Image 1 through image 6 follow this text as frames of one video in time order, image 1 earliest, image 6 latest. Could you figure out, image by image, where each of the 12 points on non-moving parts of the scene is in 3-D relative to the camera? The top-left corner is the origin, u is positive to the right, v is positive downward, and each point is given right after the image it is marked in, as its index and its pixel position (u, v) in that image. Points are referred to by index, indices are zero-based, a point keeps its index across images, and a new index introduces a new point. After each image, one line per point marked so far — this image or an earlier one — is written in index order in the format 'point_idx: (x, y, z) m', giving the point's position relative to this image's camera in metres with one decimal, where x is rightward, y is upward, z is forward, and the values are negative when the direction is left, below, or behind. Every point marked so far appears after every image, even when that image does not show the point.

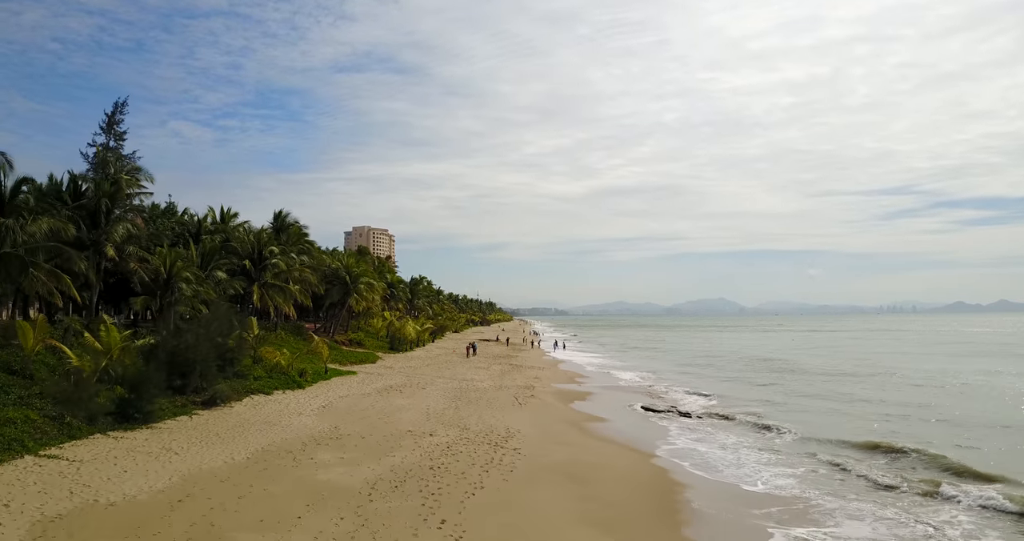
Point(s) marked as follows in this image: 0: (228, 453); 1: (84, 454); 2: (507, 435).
0: (-6.6, -4.3, +14.0) m
1: (-9.0, -3.8, +12.5) m
2: (-0.1, -5.1, +18.4) m
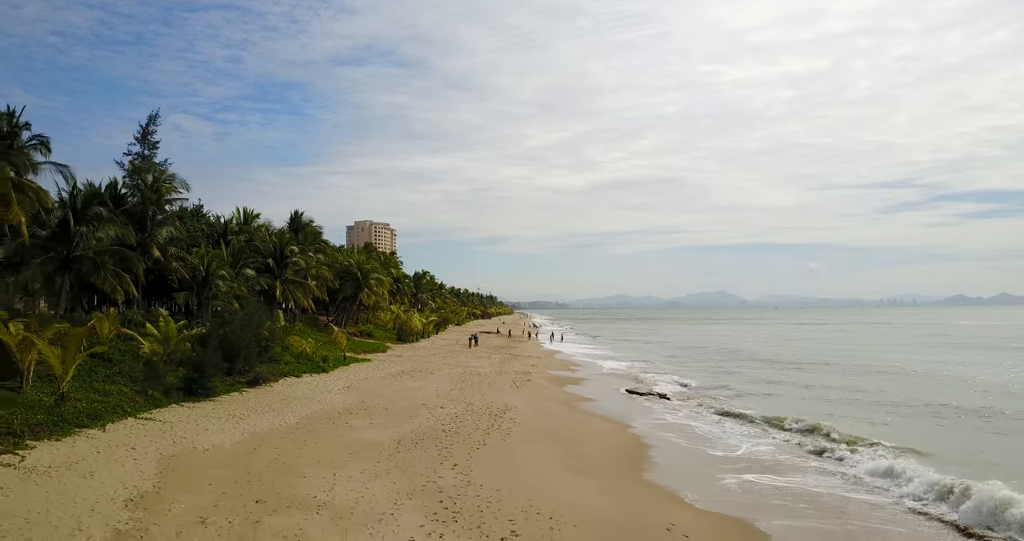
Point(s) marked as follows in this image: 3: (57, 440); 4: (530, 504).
0: (-6.7, -4.3, +17.4) m
1: (-9.1, -3.9, +15.8) m
2: (-0.2, -5.1, +21.7) m
3: (-9.8, -3.6, +12.8) m
4: (+0.3, -4.5, +11.5) m
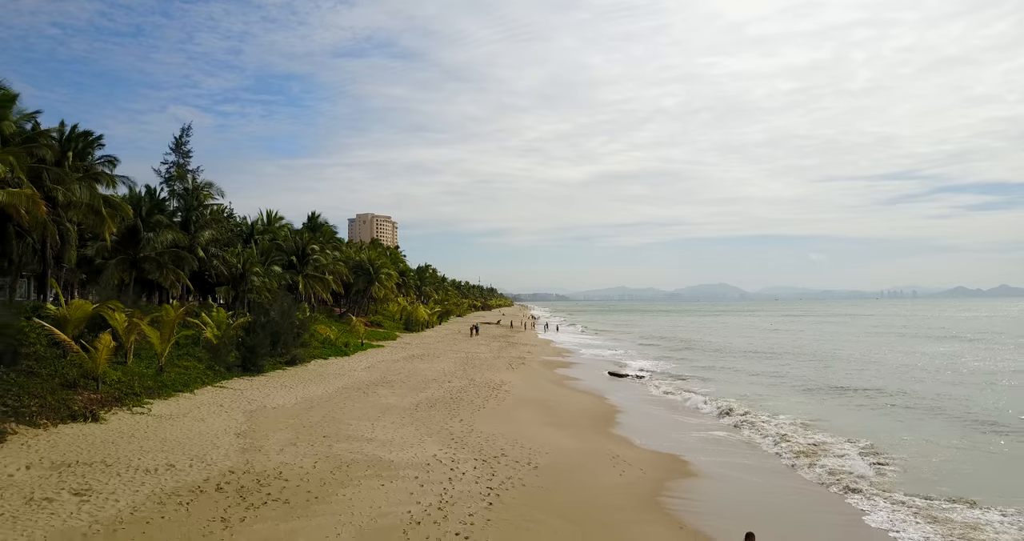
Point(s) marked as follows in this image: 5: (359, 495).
0: (-6.9, -4.3, +21.8) m
1: (-9.3, -3.9, +20.2) m
2: (-0.4, -5.0, +26.1) m
3: (-10.0, -3.7, +17.1) m
4: (+0.1, -4.5, +15.9) m
5: (-2.7, -4.0, +10.7) m
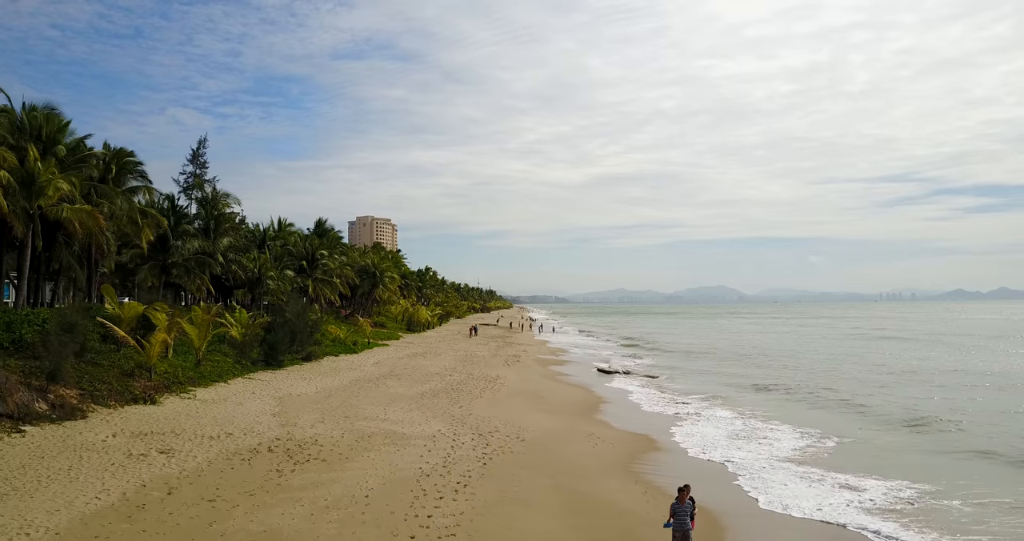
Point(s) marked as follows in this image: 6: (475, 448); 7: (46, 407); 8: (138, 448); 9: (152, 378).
0: (-7.2, -4.5, +24.5) m
1: (-9.5, -4.1, +22.9) m
2: (-0.7, -5.2, +28.8) m
3: (-10.2, -3.9, +19.8) m
4: (-0.1, -4.7, +18.6) m
5: (-3.0, -4.2, +13.4) m
6: (-0.9, -4.4, +14.7) m
7: (-11.4, -3.3, +14.5) m
8: (-7.9, -3.8, +12.6) m
9: (-11.3, -3.4, +18.6) m
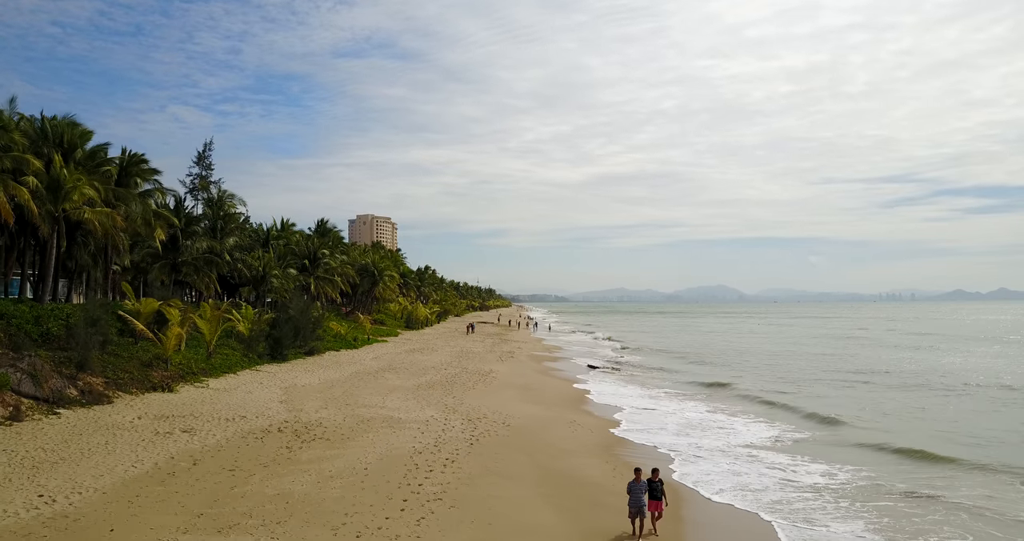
0: (-7.6, -4.5, +26.0) m
1: (-9.9, -4.1, +24.5) m
2: (-1.1, -5.2, +30.4) m
3: (-10.6, -3.8, +21.4) m
4: (-0.5, -4.7, +20.1) m
5: (-3.4, -4.2, +14.9) m
6: (-1.3, -4.4, +16.2) m
7: (-11.8, -3.3, +16.1) m
8: (-8.3, -3.7, +14.1) m
9: (-11.7, -3.3, +20.2) m
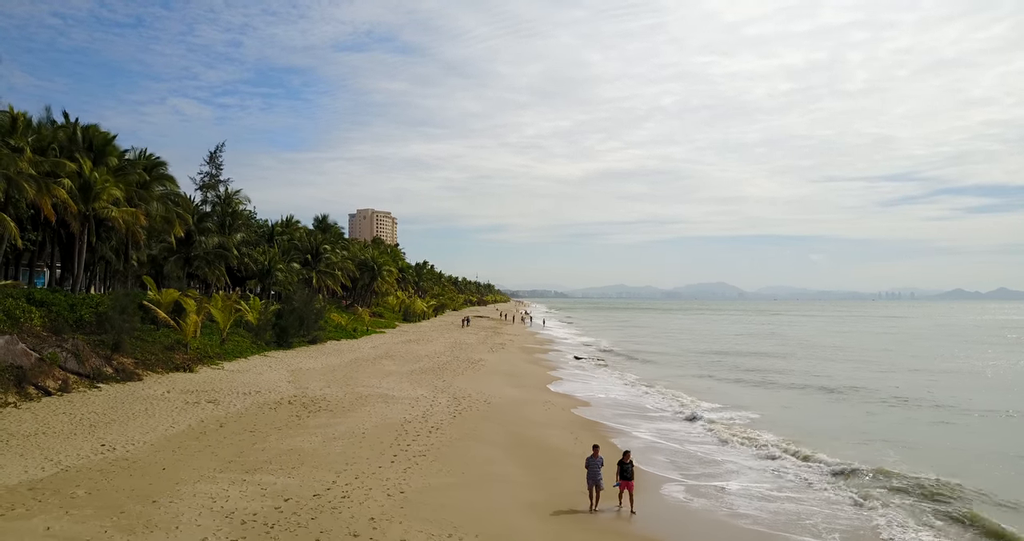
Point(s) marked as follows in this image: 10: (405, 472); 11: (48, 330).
0: (-8.2, -4.3, +28.4) m
1: (-10.6, -3.8, +26.9) m
2: (-1.8, -5.0, +32.8) m
3: (-11.3, -3.6, +23.8) m
4: (-1.2, -4.6, +22.6) m
5: (-4.0, -4.1, +17.3) m
6: (-2.0, -4.3, +18.6) m
7: (-12.5, -3.1, +18.5) m
8: (-9.0, -3.6, +16.5) m
9: (-12.3, -3.1, +22.6) m
10: (-2.2, -4.2, +12.3) m
11: (-14.9, -1.9, +19.0) m
